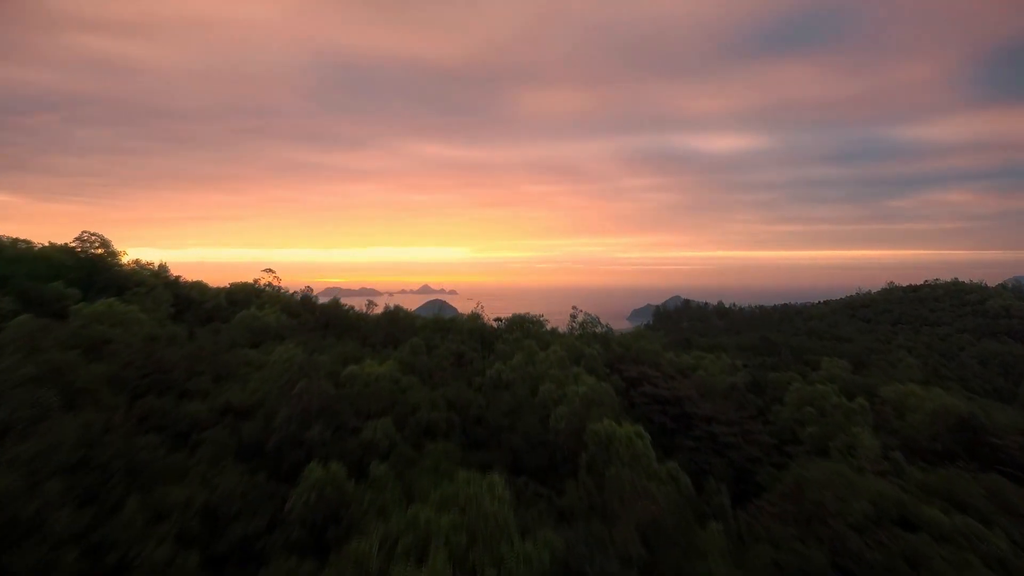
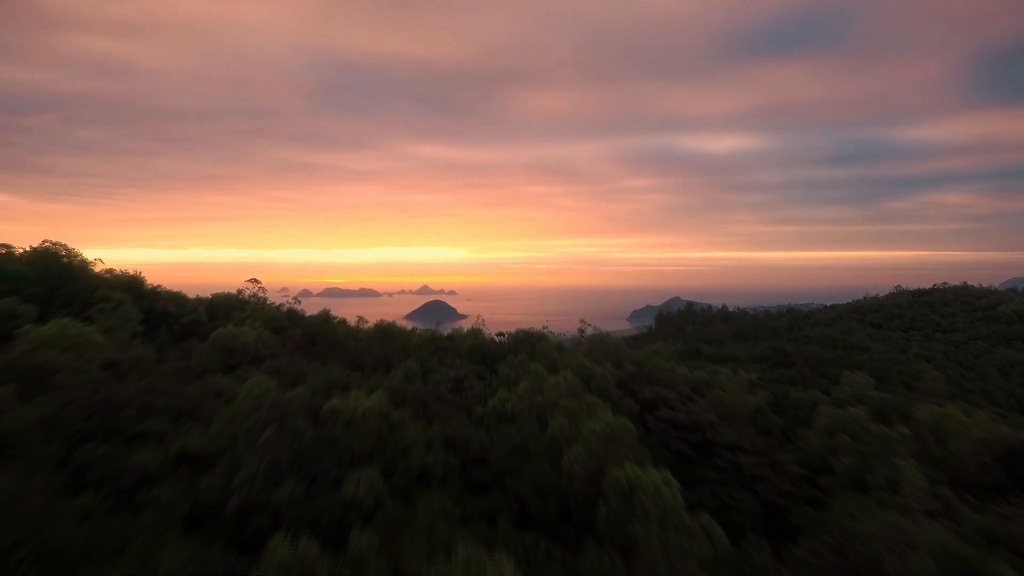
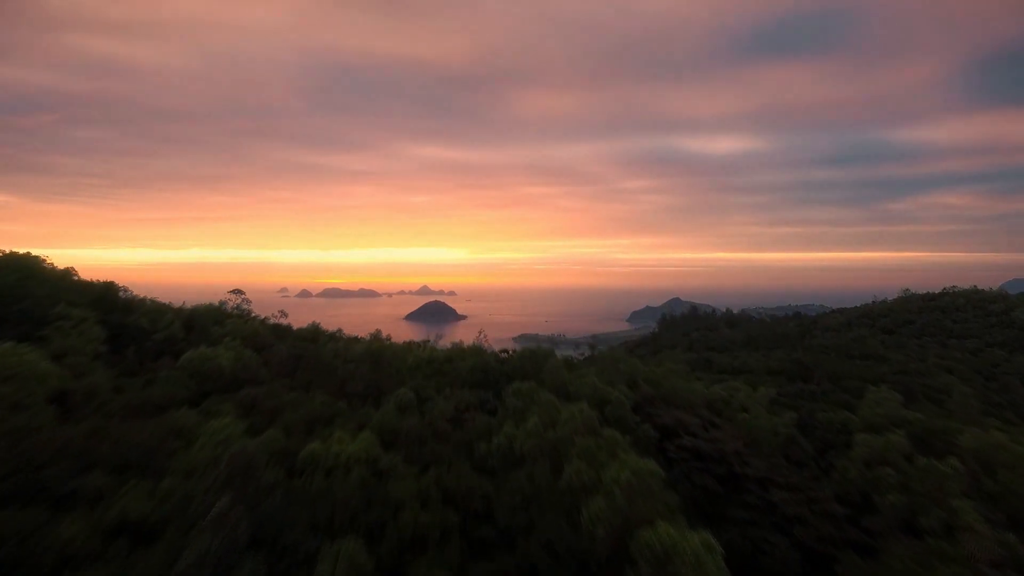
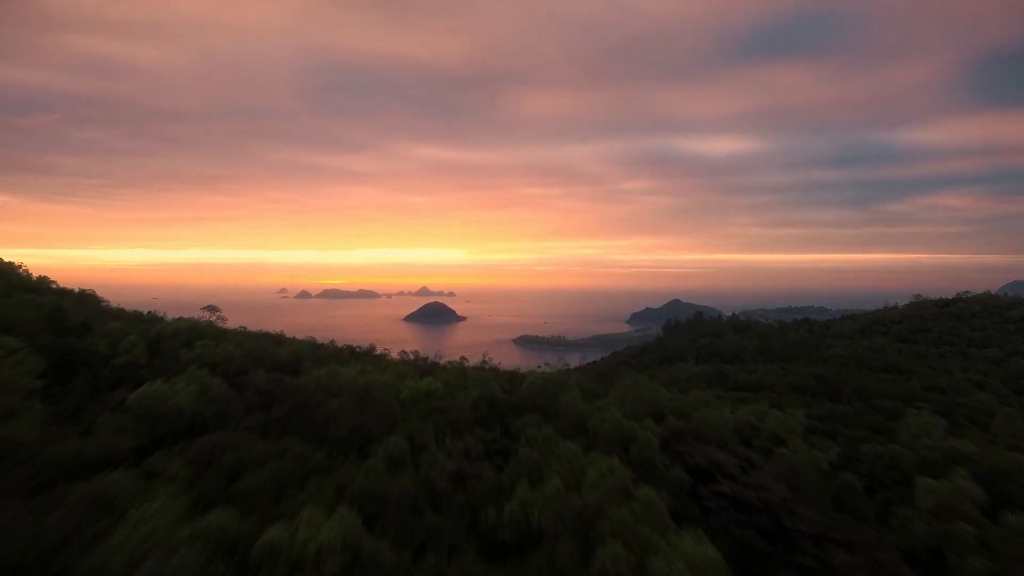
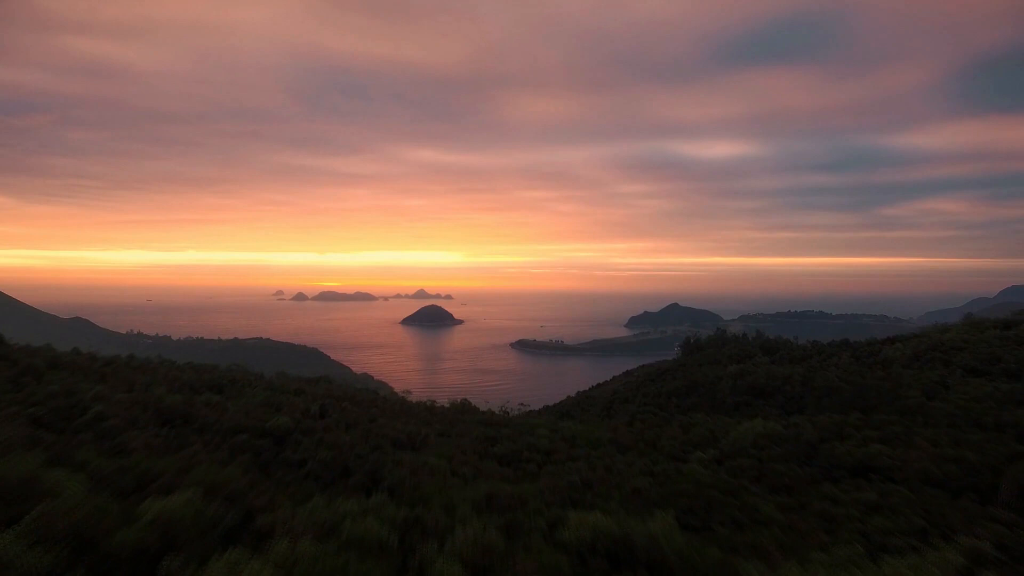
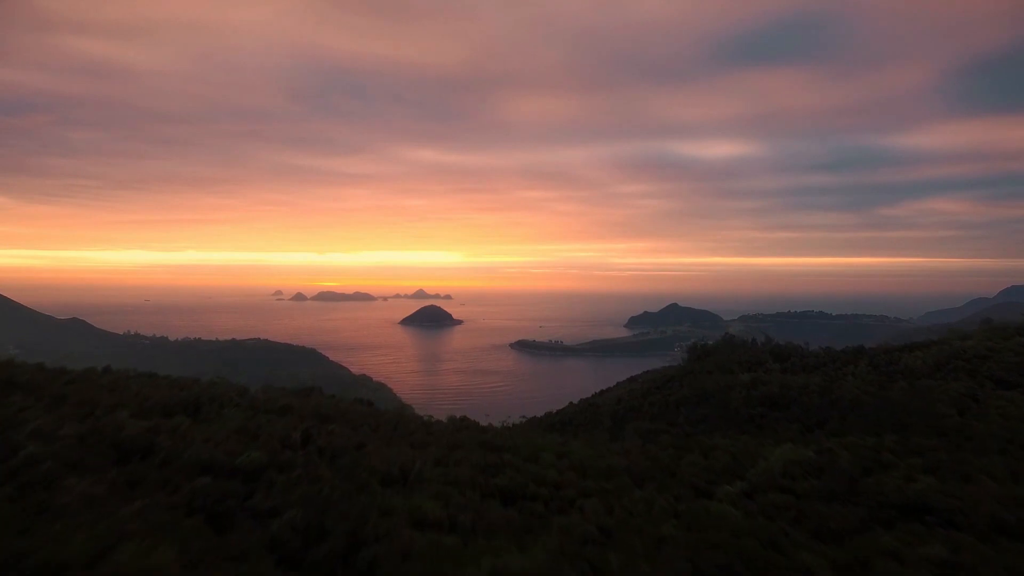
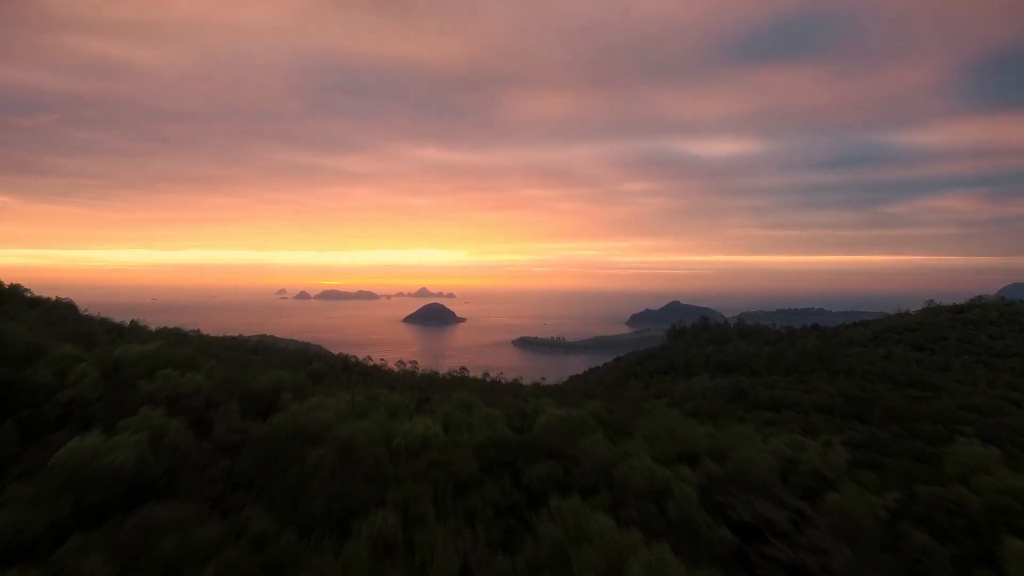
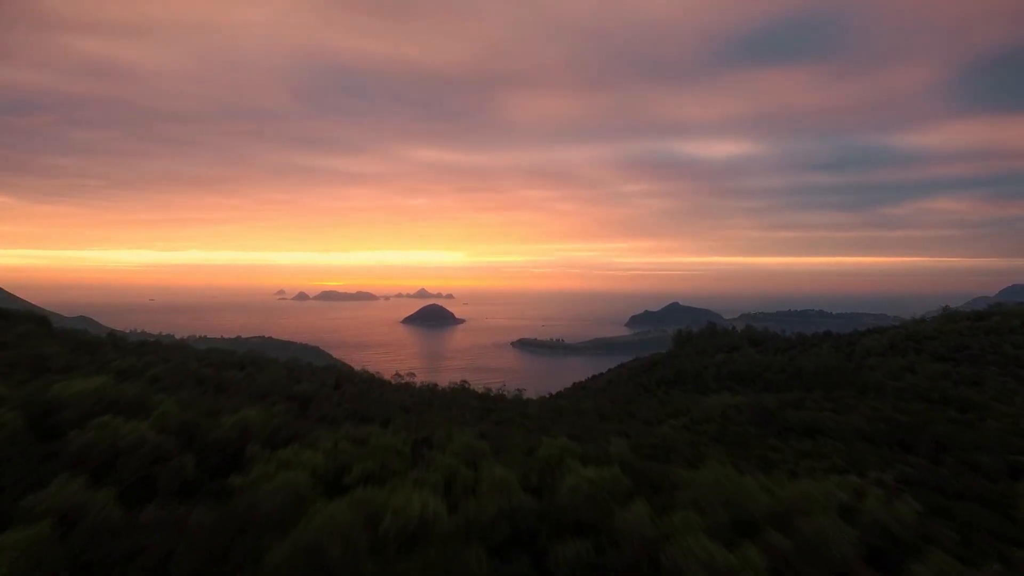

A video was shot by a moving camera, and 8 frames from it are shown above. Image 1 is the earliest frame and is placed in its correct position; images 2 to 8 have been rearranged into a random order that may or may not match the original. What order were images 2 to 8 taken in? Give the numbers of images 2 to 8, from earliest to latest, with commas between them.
2, 3, 4, 7, 8, 5, 6
